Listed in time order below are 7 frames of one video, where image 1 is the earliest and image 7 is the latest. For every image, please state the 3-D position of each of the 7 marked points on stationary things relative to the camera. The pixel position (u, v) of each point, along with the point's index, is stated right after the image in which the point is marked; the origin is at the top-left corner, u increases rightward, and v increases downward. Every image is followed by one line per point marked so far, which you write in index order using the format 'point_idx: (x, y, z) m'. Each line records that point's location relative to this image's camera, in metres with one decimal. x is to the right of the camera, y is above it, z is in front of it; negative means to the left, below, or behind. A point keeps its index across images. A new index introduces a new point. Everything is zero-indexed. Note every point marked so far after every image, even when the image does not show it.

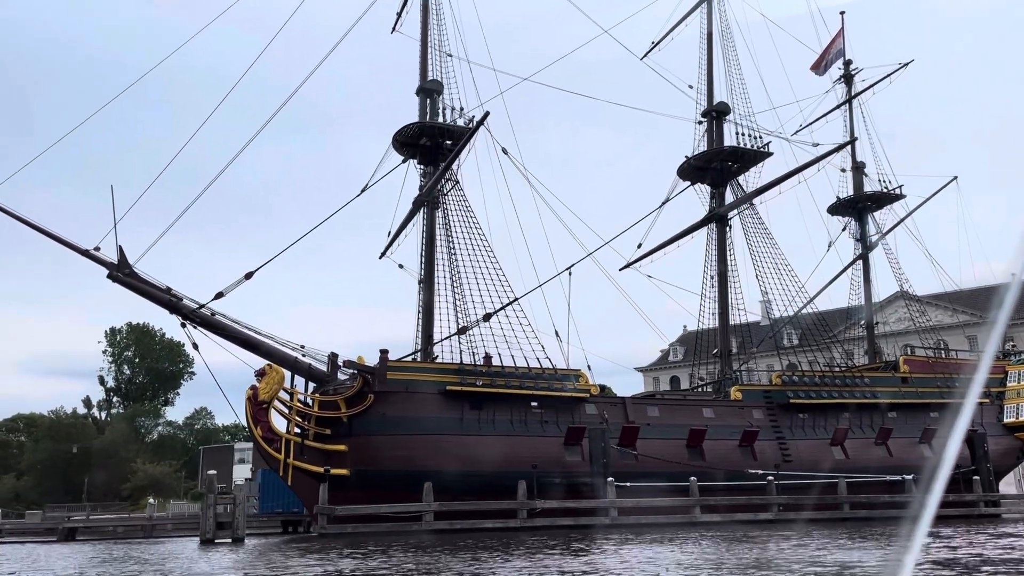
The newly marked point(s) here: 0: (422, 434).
0: (-2.3, -3.7, +19.7) m
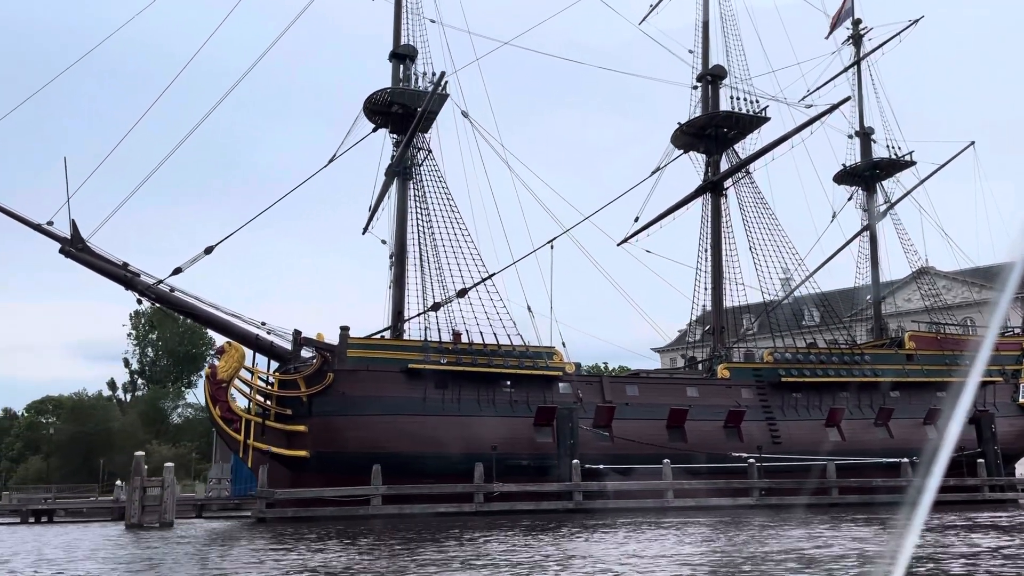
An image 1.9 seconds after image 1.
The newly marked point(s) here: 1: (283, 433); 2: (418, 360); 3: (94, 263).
0: (-3.1, -3.0, +18.8) m
1: (-5.6, -3.6, +19.5) m
2: (-2.3, -1.8, +19.3) m
3: (-10.5, +0.6, +19.8) m
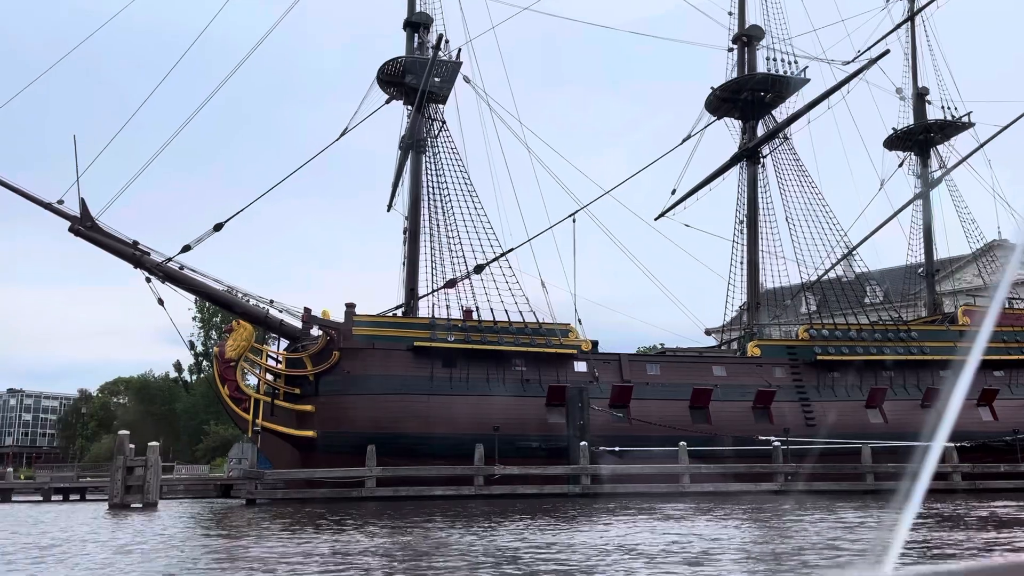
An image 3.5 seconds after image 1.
0: (-2.9, -2.4, +18.2) m
1: (-5.3, -3.0, +19.1) m
2: (-2.0, -1.2, +18.6) m
3: (-10.2, +1.2, +19.7) m
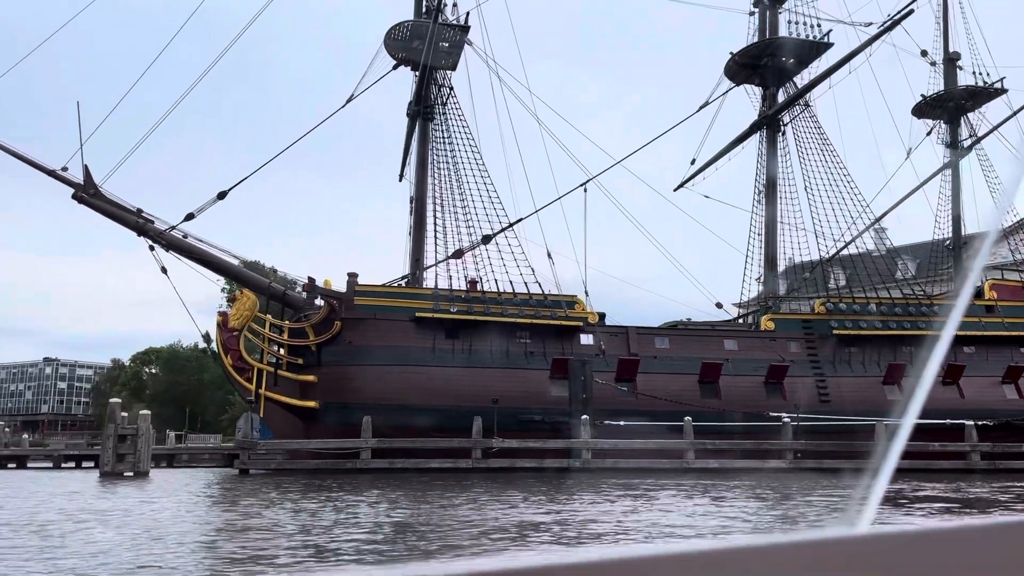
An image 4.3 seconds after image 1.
0: (-2.8, -1.7, +18.0) m
1: (-5.2, -2.3, +18.9) m
2: (-1.9, -0.5, +18.3) m
3: (-10.1, +2.0, +19.6) m
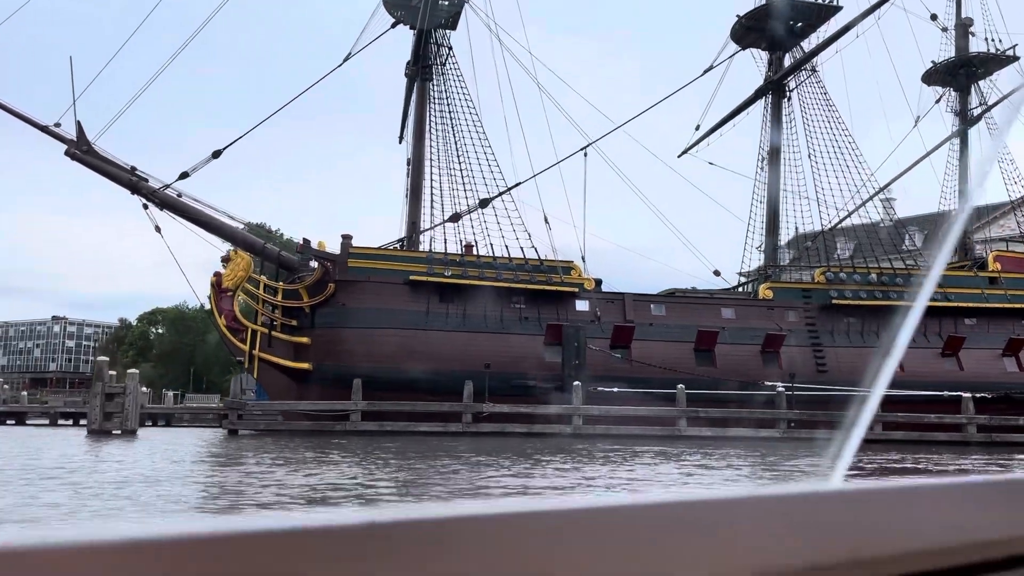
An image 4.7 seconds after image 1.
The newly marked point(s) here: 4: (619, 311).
0: (-3.0, -0.9, +17.9) m
1: (-5.3, -1.3, +18.9) m
2: (-2.1, +0.4, +18.1) m
3: (-10.1, +3.0, +19.4) m
4: (+2.5, -0.5, +18.6) m
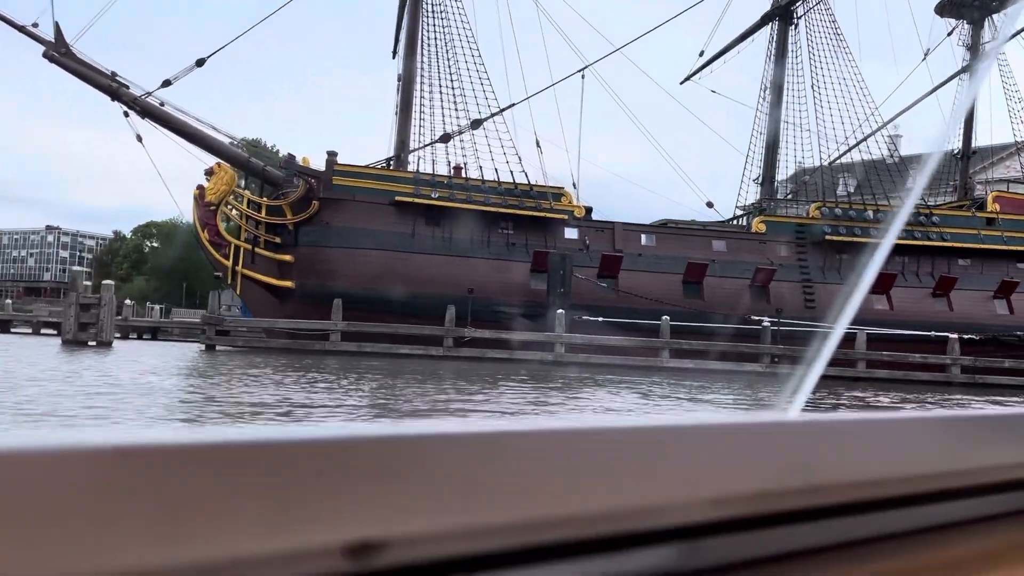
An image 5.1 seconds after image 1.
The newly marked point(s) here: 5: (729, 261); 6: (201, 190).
0: (-3.2, +0.9, +17.6) m
1: (-5.6, +0.6, +18.6) m
2: (-2.3, +2.1, +17.7) m
3: (-10.3, +5.1, +18.7) m
4: (+2.2, +1.1, +18.3) m
5: (+5.1, +0.6, +18.7) m
6: (-7.6, +2.4, +19.3) m
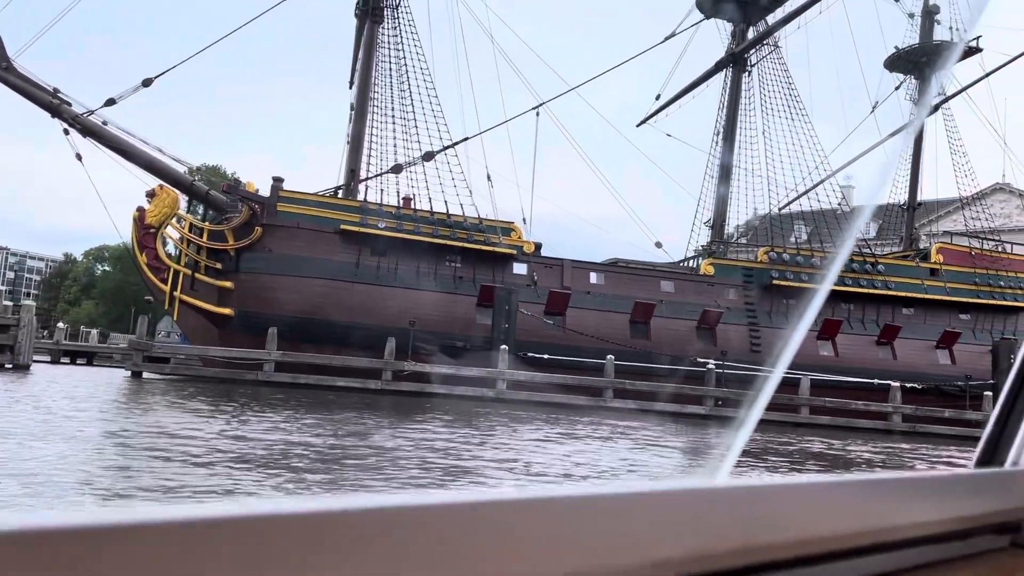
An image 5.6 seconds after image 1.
0: (-4.4, +0.2, +17.1) m
1: (-6.8, 0.0, +18.0) m
2: (-3.4, +1.4, +17.4) m
3: (-11.4, +4.7, +18.2) m
4: (+1.0, +0.3, +18.1) m
5: (+3.9, -0.3, +18.6) m
6: (-8.8, +1.8, +18.7) m
